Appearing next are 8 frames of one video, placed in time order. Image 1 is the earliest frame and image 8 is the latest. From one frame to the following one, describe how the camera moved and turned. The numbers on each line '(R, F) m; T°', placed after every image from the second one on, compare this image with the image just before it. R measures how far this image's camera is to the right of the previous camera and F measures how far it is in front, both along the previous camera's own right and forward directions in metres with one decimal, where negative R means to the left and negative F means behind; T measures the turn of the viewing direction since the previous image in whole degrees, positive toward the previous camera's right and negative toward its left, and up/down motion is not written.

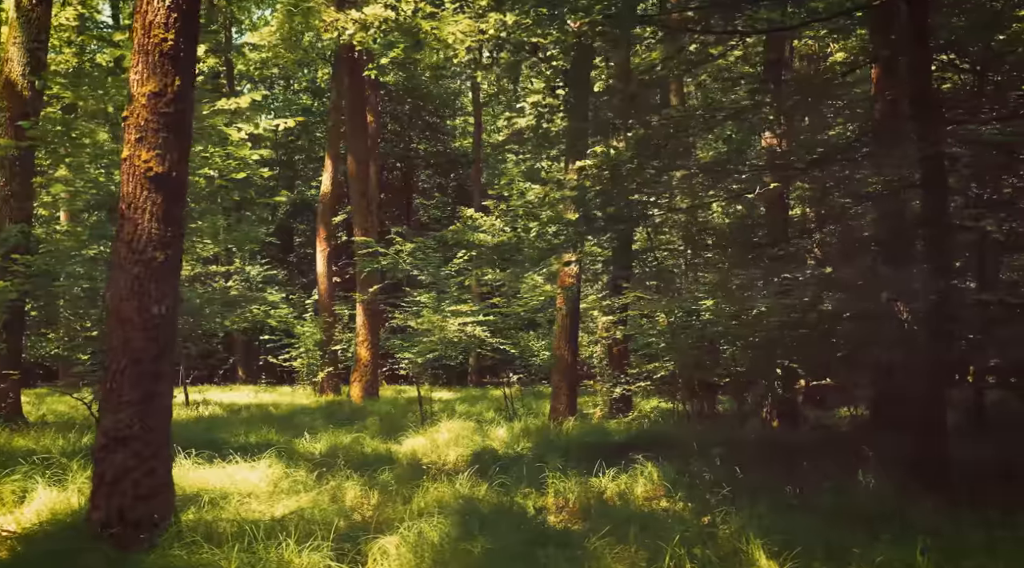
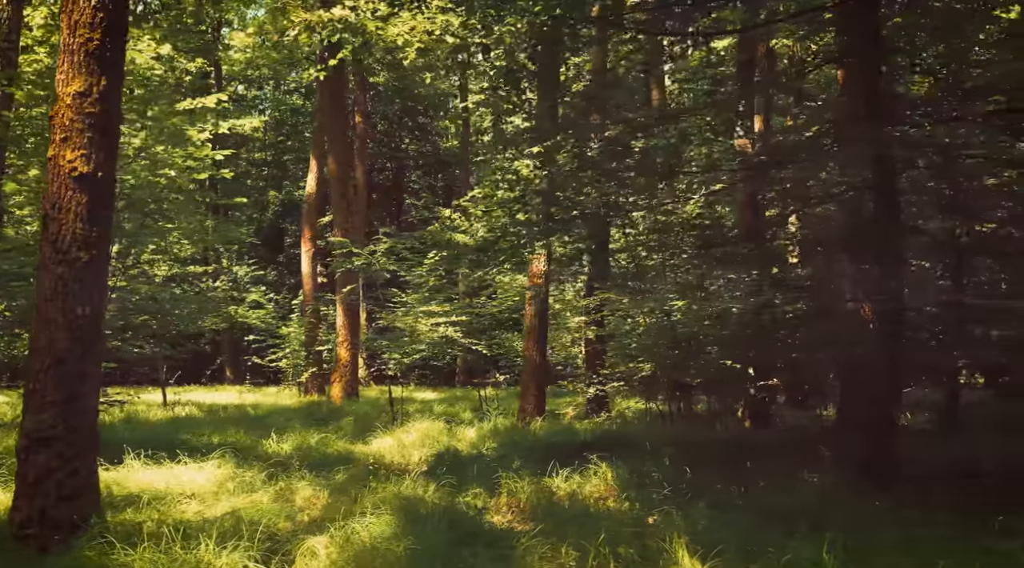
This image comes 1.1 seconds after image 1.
(+0.3, 0.0) m; +1°
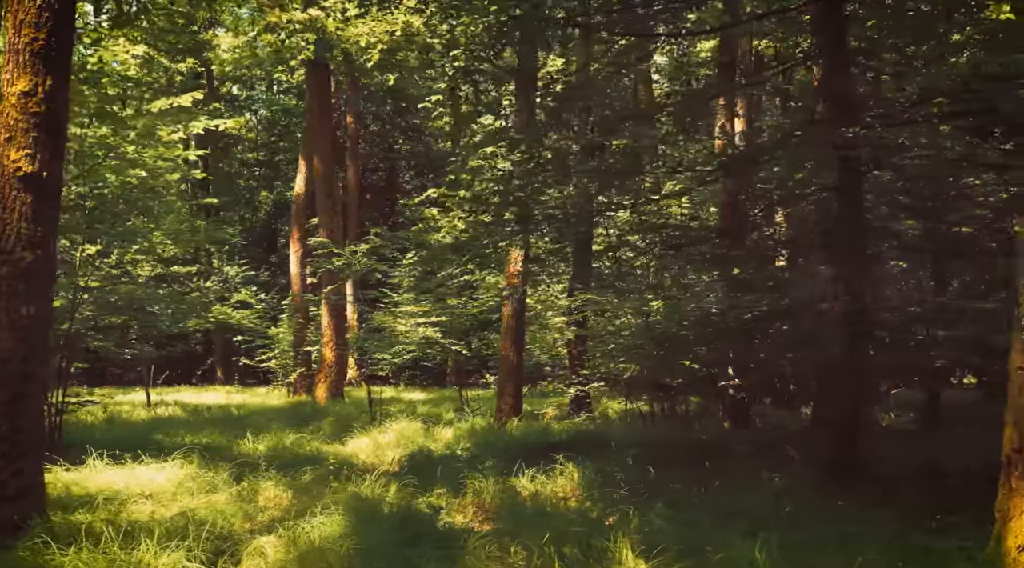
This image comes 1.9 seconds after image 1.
(+0.2, 0.0) m; +1°
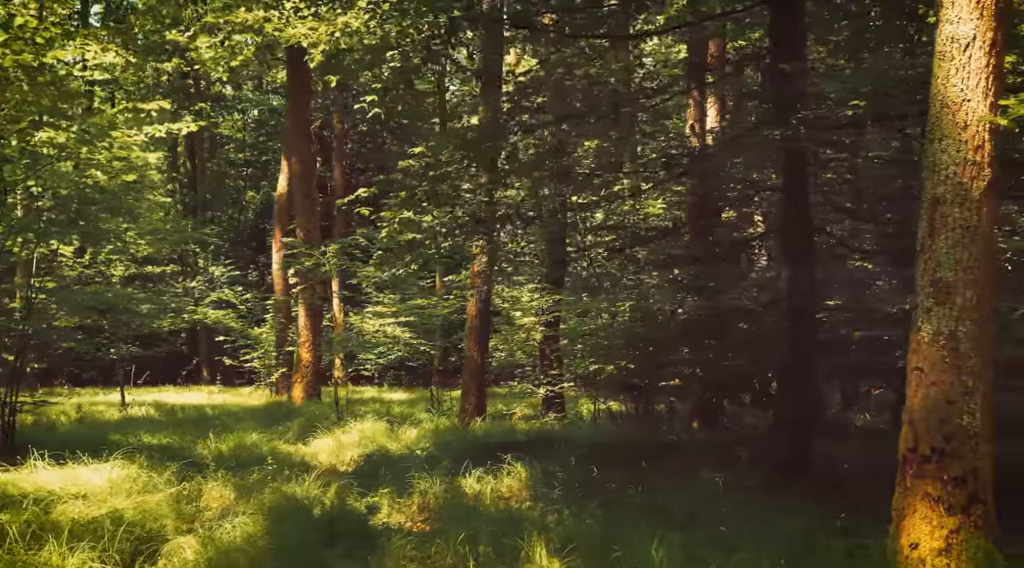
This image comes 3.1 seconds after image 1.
(+0.4, 0.0) m; +1°
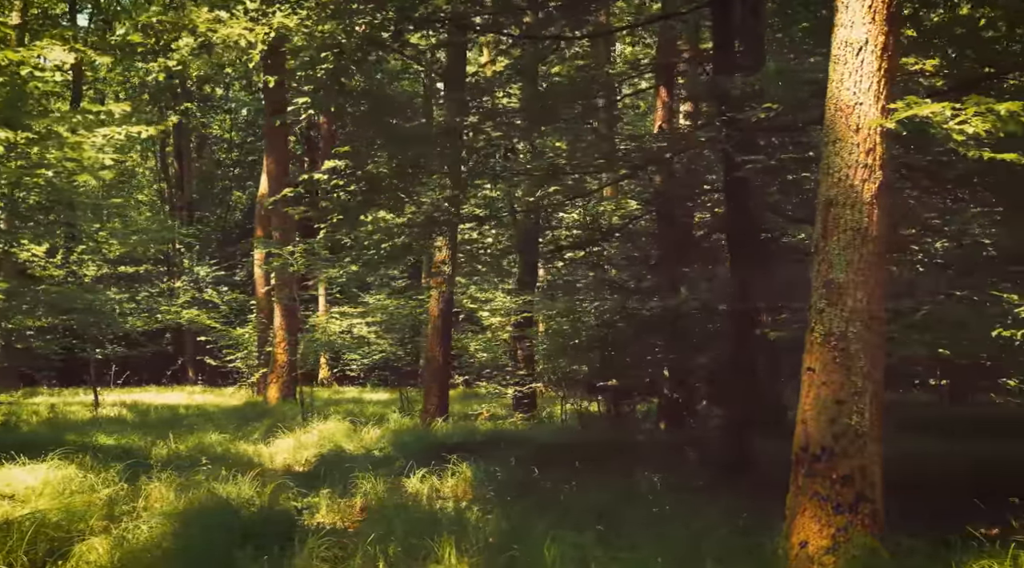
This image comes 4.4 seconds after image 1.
(+0.4, 0.0) m; +1°
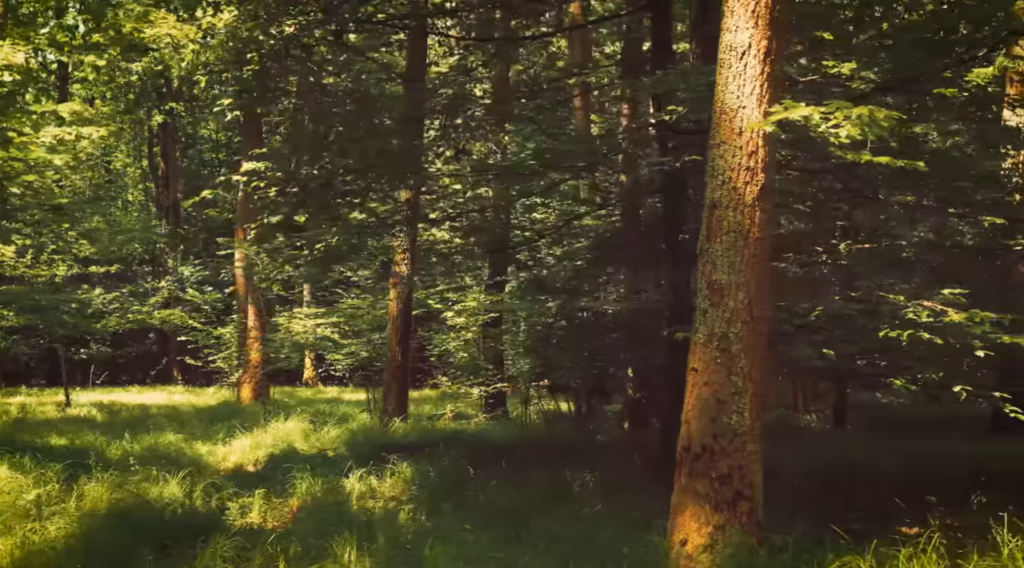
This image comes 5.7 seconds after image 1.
(+0.4, 0.0) m; +1°
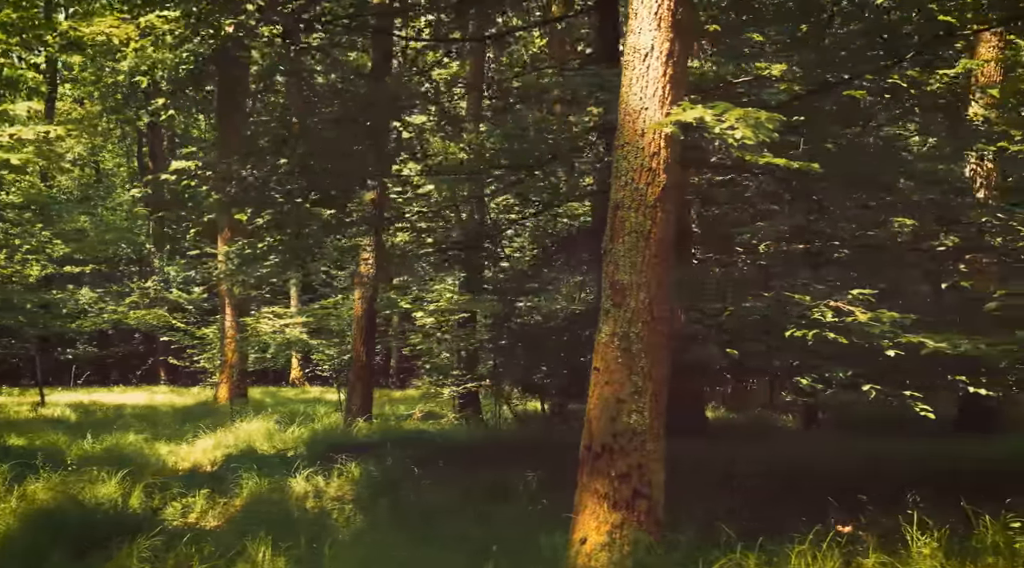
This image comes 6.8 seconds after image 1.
(+0.4, 0.0) m; +1°
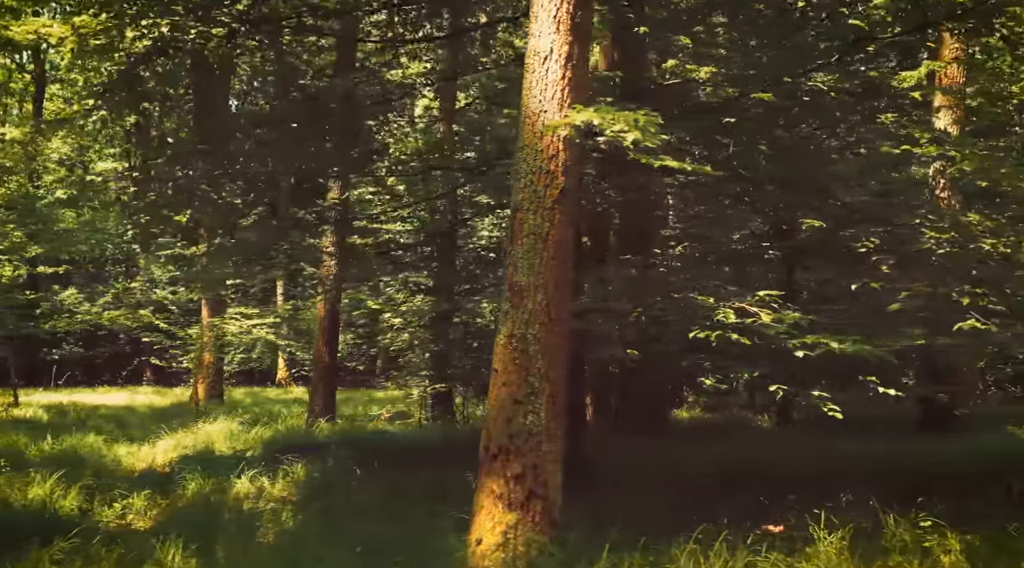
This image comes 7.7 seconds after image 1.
(+0.4, 0.0) m; +1°
